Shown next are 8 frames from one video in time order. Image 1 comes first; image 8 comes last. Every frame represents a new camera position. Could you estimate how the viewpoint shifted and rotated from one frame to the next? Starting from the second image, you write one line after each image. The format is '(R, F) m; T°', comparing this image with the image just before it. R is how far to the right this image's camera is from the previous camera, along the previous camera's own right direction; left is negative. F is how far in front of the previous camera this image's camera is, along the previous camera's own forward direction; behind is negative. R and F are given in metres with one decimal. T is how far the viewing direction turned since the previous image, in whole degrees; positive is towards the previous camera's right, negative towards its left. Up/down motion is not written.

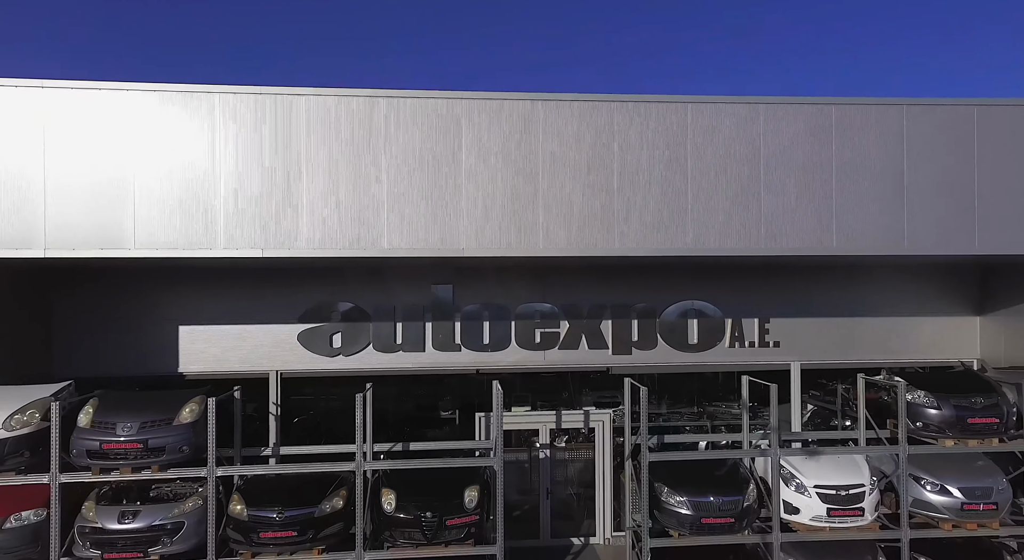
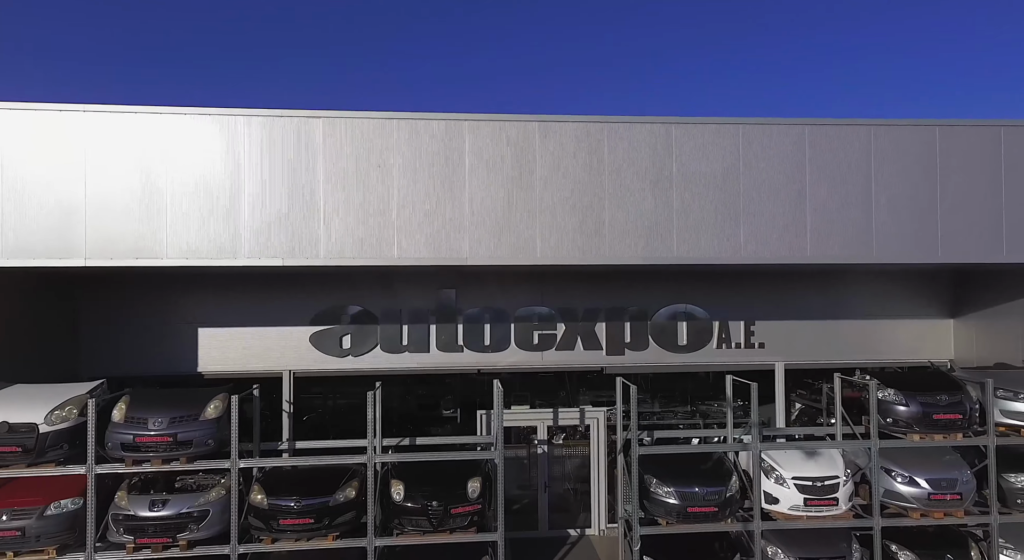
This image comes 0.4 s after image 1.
(0.0, -0.5) m; 0°
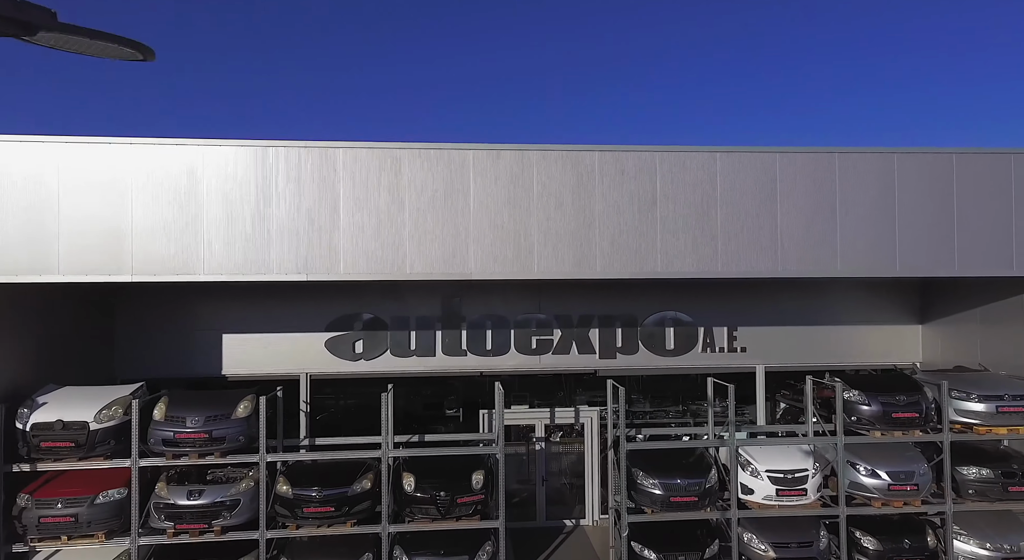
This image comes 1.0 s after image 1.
(0.0, -0.7) m; 0°
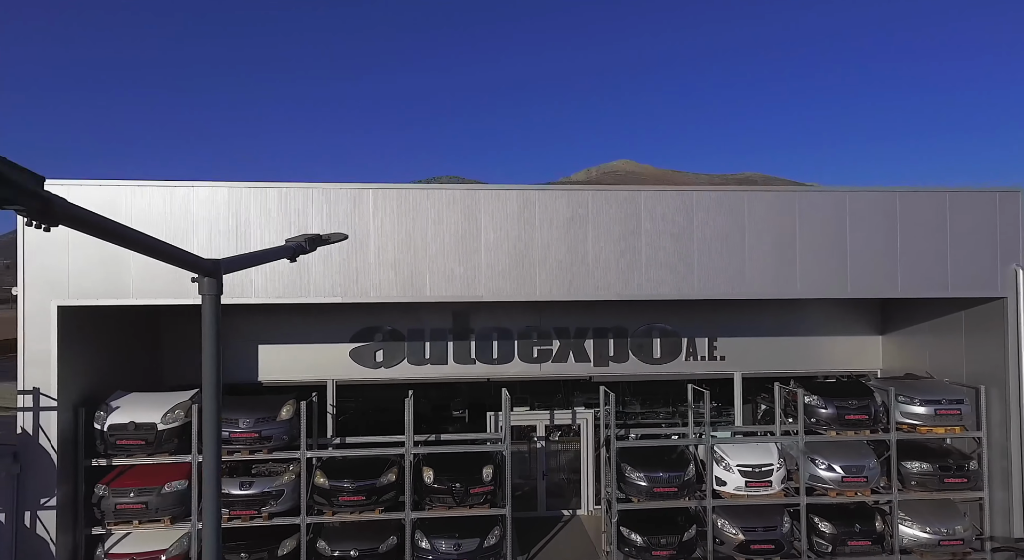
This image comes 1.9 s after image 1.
(-0.1, -1.2) m; 0°
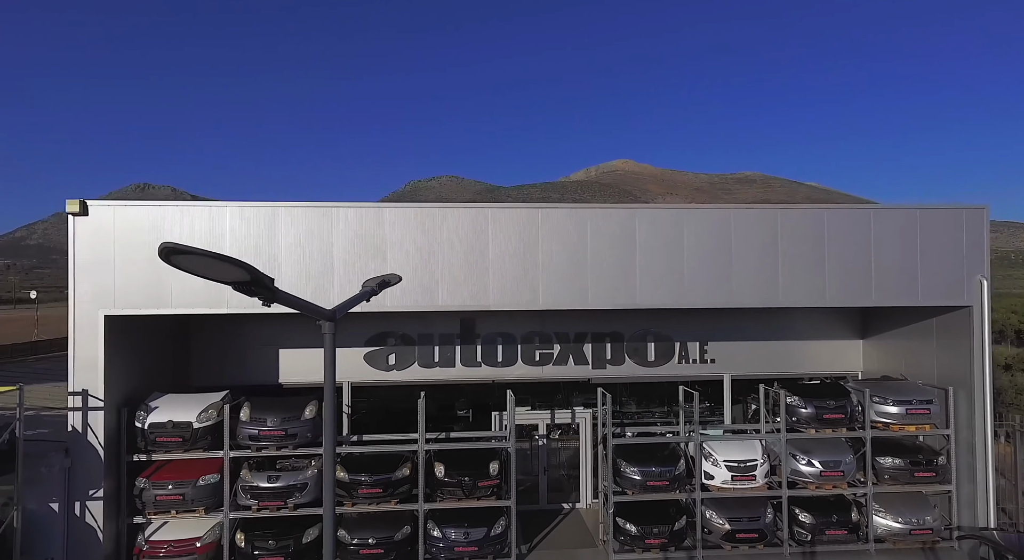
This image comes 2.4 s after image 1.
(-0.1, -0.8) m; 0°
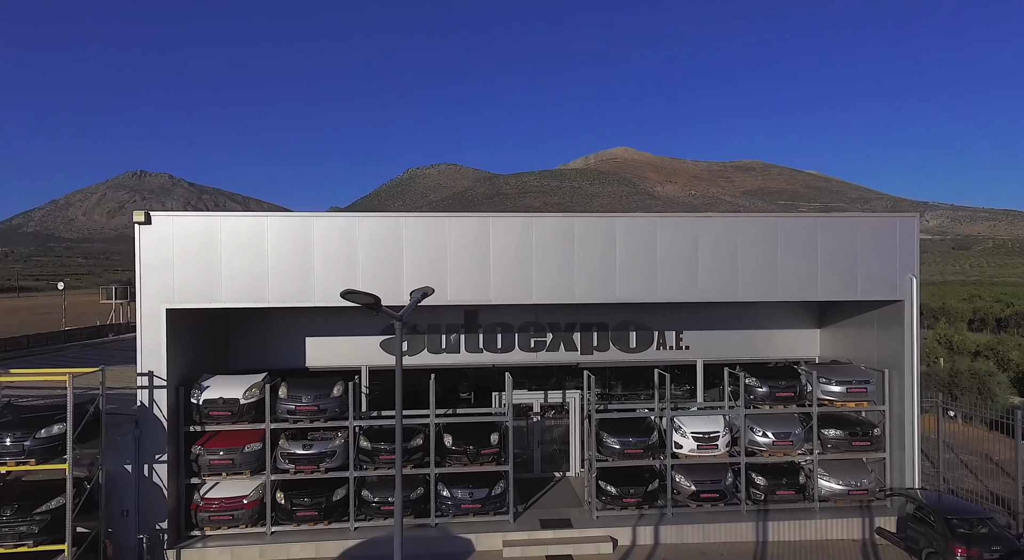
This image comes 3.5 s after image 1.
(0.0, -1.6) m; 0°
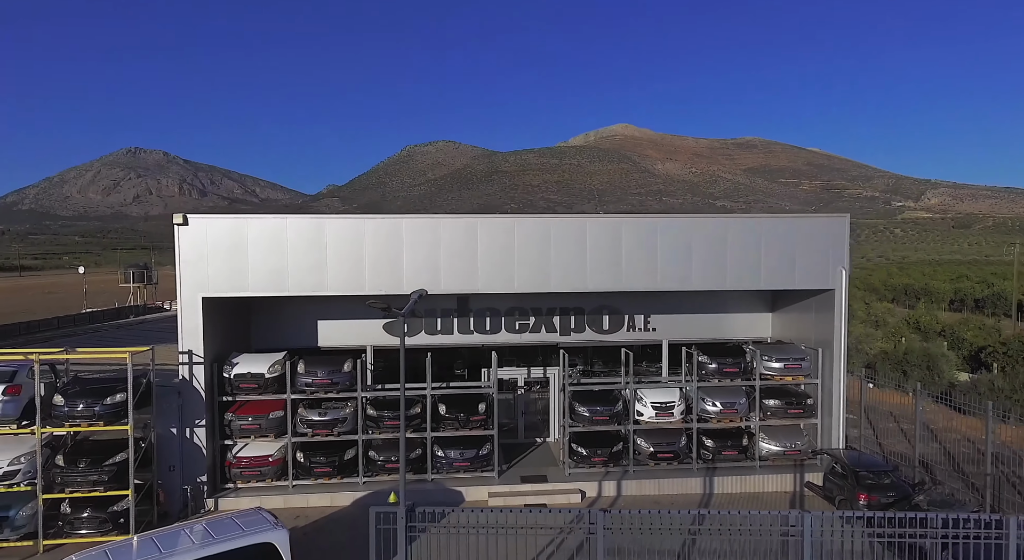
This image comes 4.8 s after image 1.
(+0.3, -1.8) m; 0°
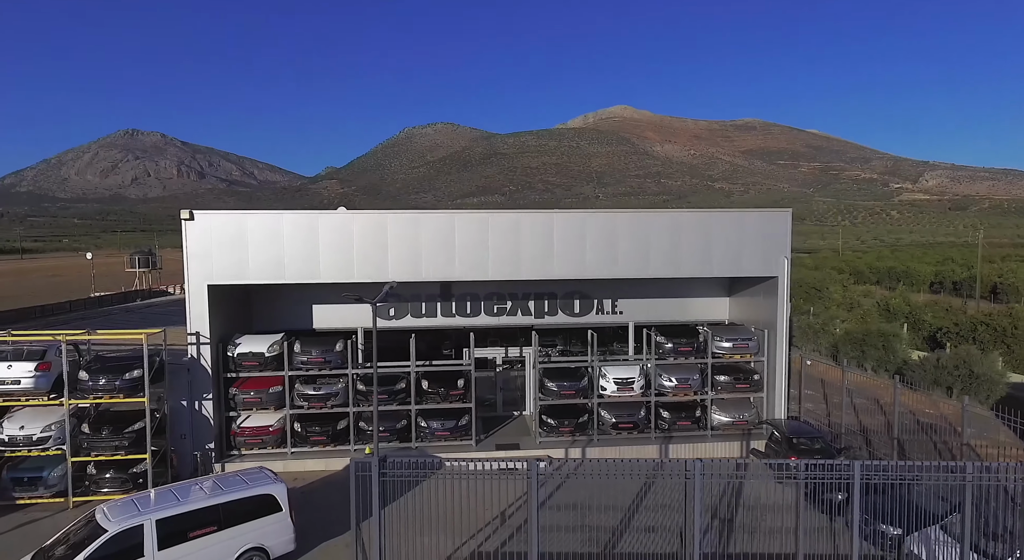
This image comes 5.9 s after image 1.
(+0.5, -1.4) m; 0°
